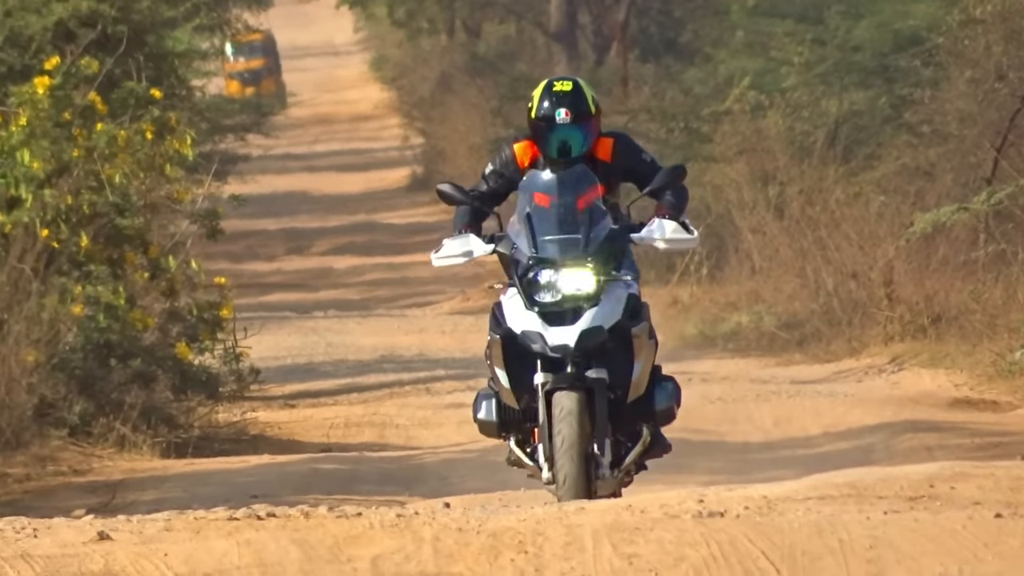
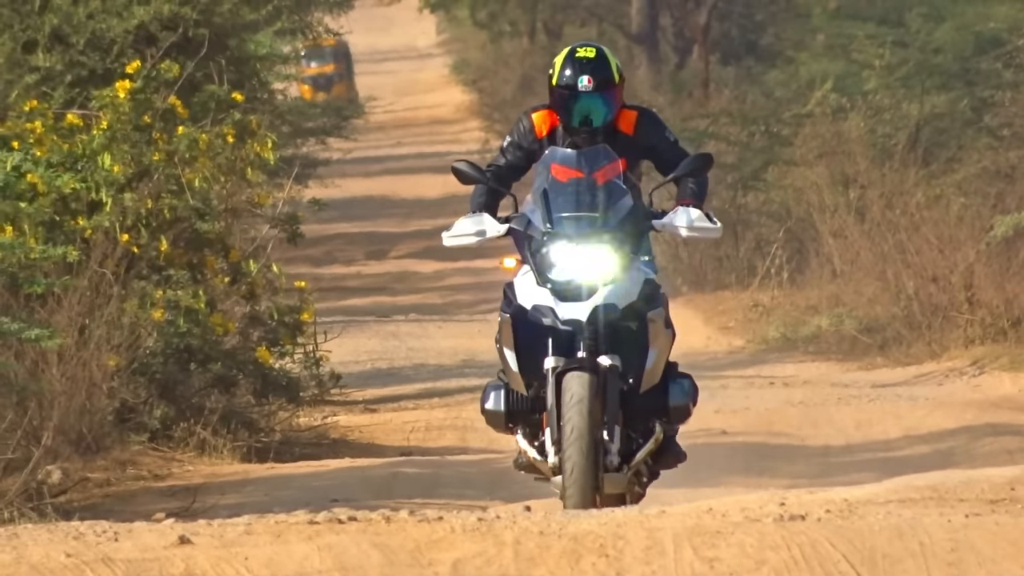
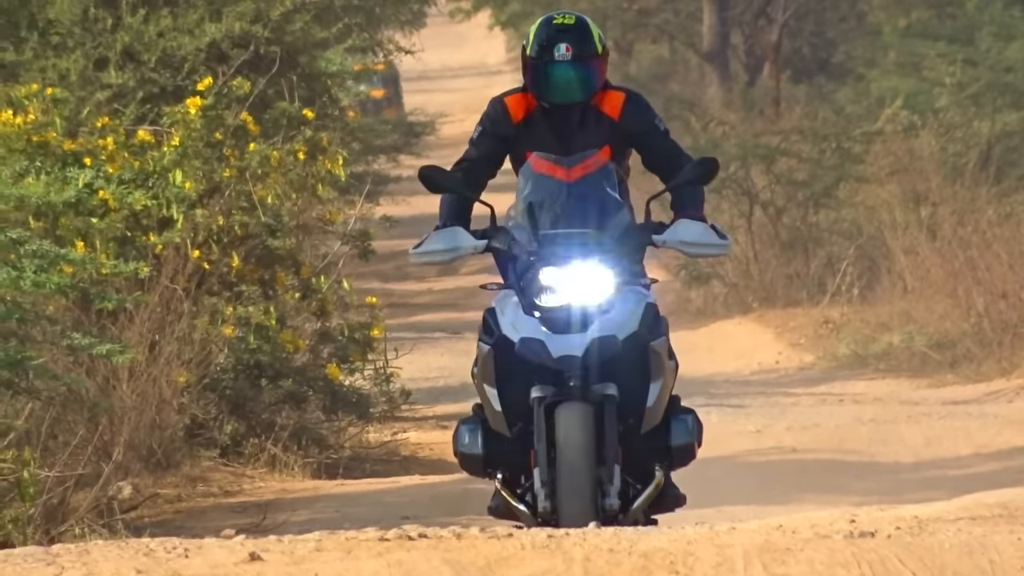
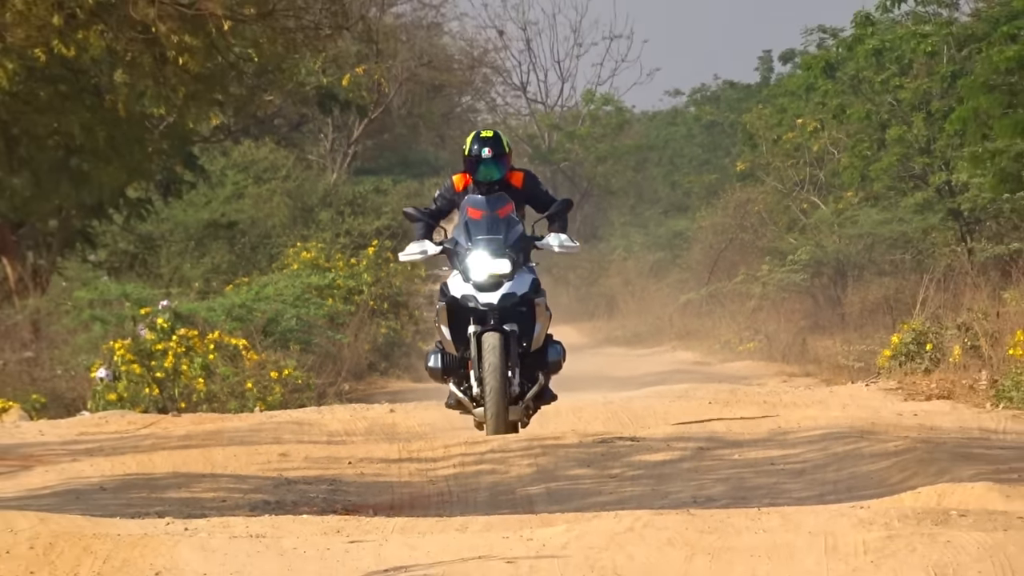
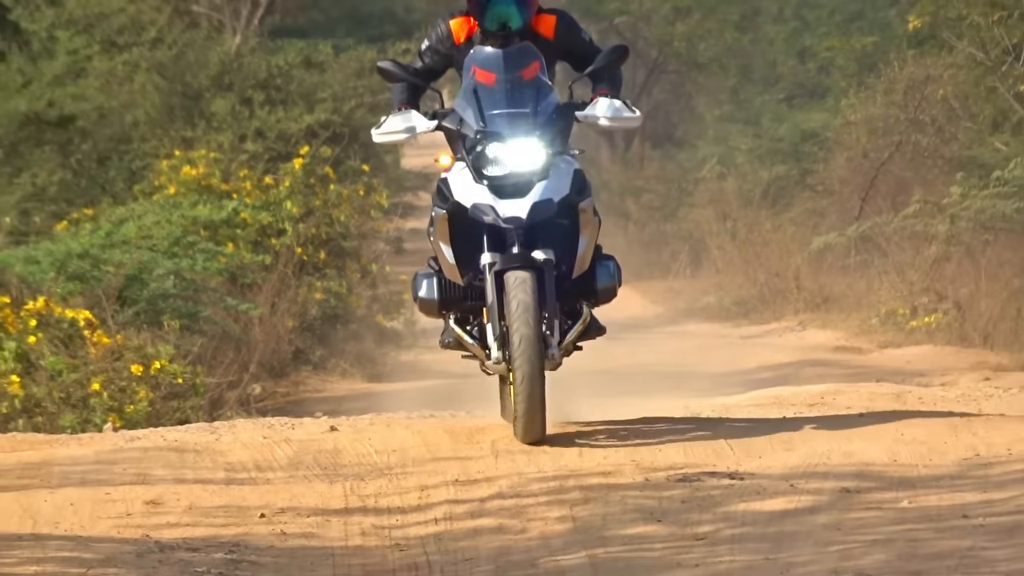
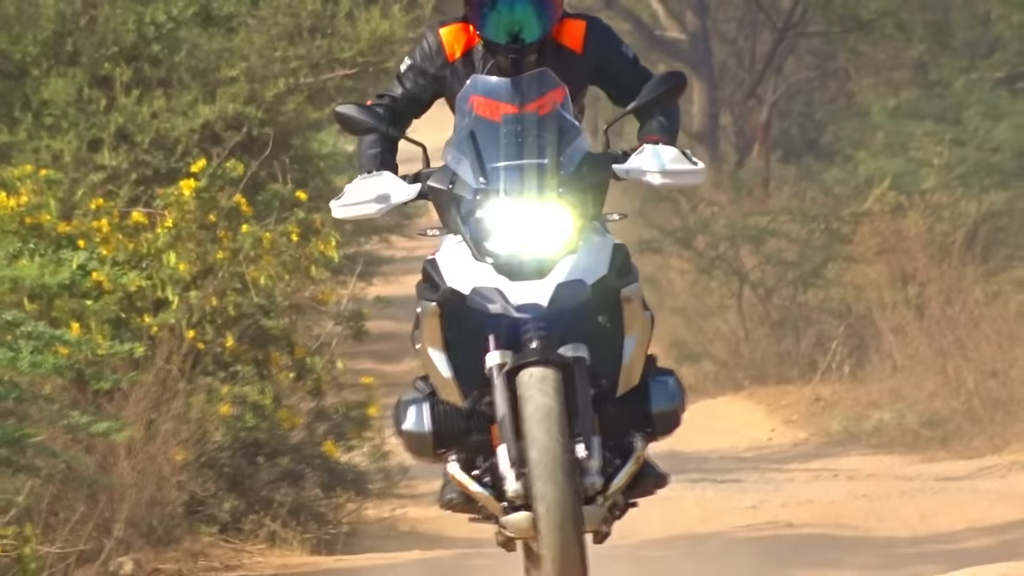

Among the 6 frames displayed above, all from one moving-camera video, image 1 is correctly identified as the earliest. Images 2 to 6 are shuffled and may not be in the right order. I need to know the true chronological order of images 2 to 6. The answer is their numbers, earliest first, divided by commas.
2, 3, 6, 5, 4
